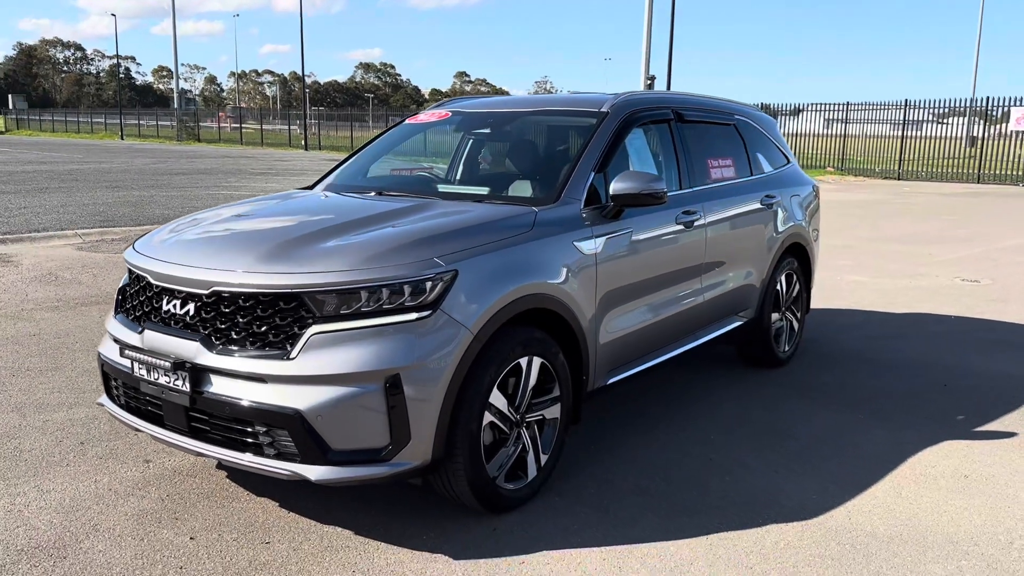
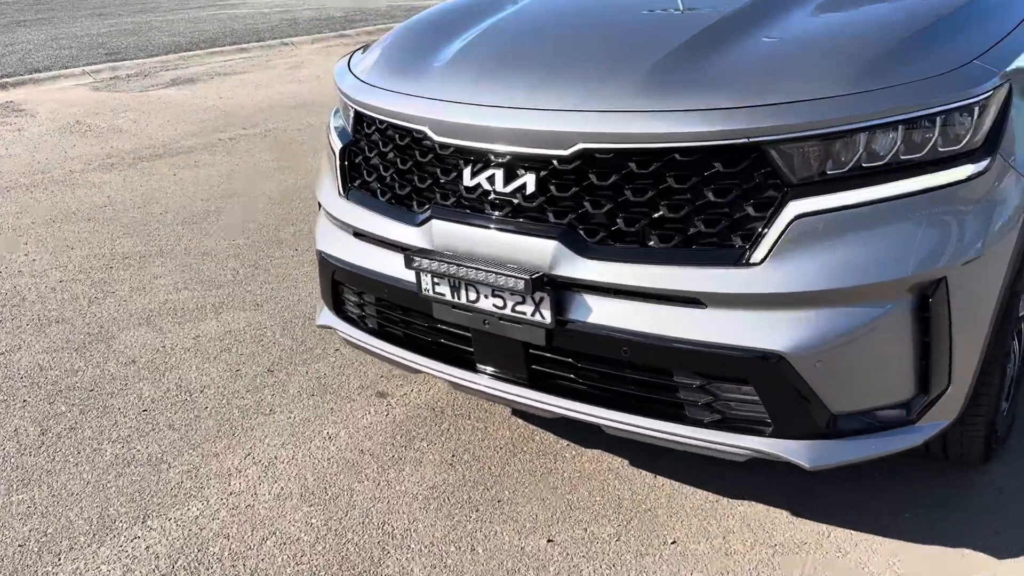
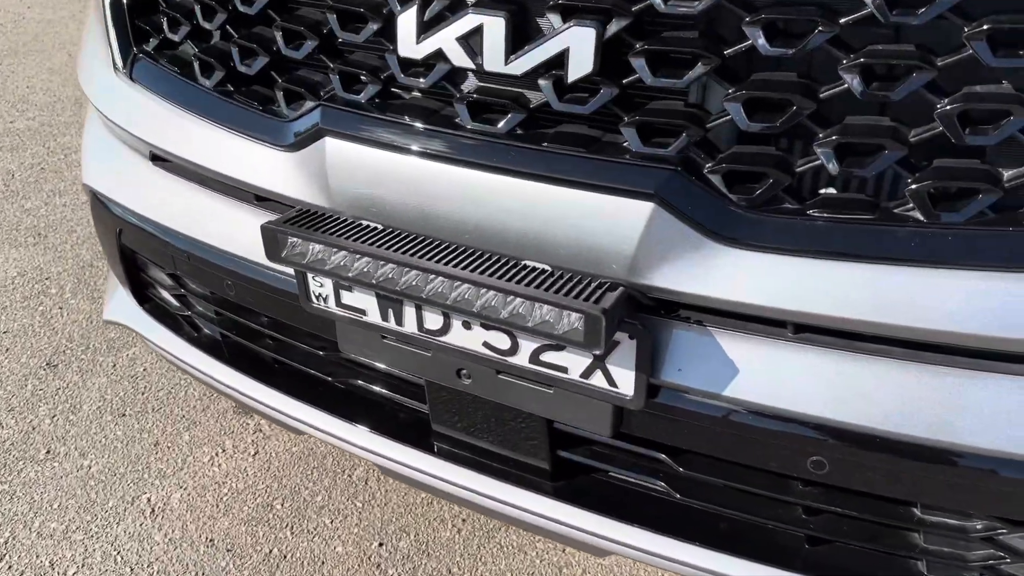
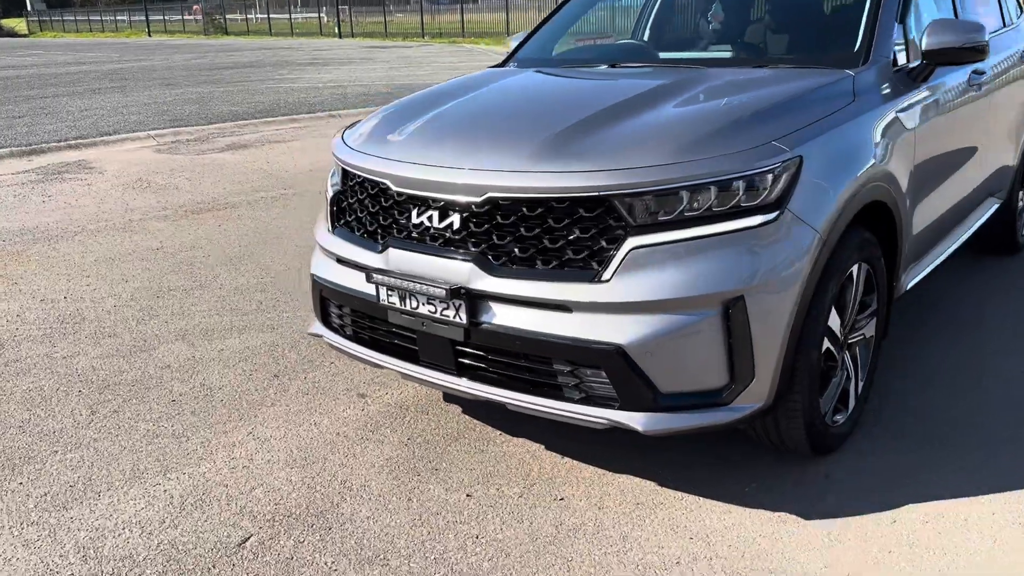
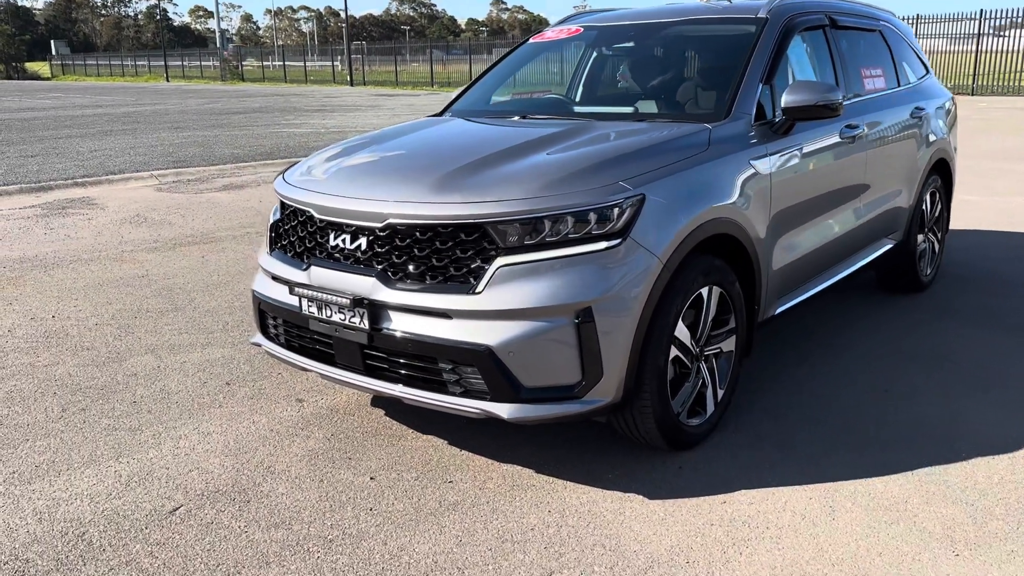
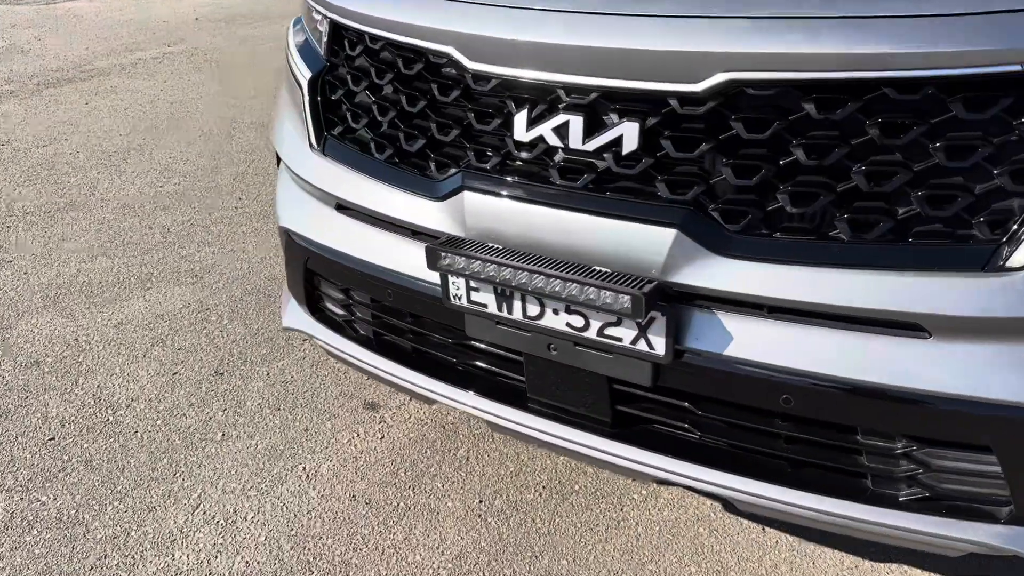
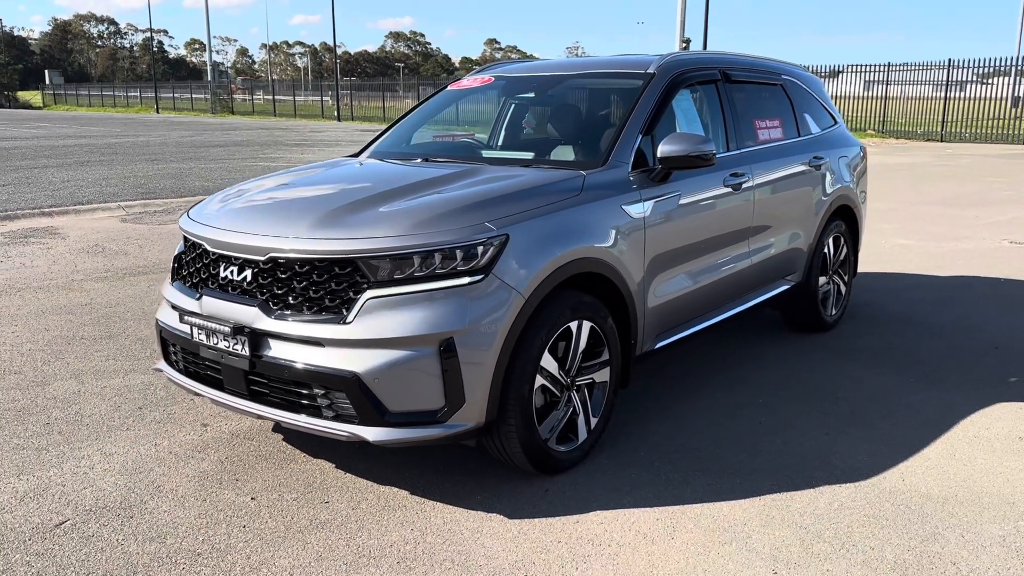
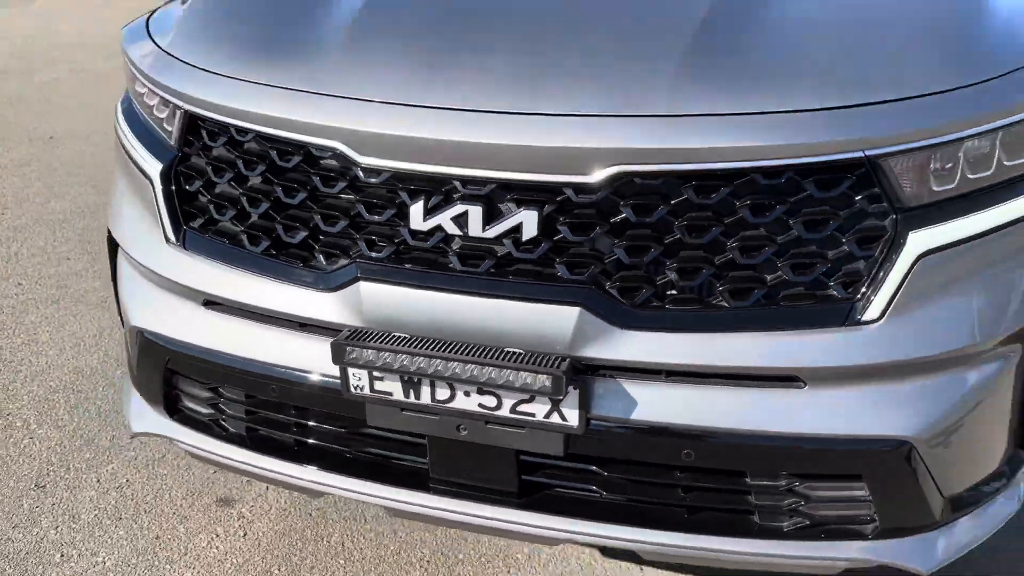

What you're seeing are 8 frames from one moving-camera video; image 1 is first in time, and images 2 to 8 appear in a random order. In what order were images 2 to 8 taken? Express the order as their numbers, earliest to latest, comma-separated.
7, 5, 4, 2, 6, 3, 8
